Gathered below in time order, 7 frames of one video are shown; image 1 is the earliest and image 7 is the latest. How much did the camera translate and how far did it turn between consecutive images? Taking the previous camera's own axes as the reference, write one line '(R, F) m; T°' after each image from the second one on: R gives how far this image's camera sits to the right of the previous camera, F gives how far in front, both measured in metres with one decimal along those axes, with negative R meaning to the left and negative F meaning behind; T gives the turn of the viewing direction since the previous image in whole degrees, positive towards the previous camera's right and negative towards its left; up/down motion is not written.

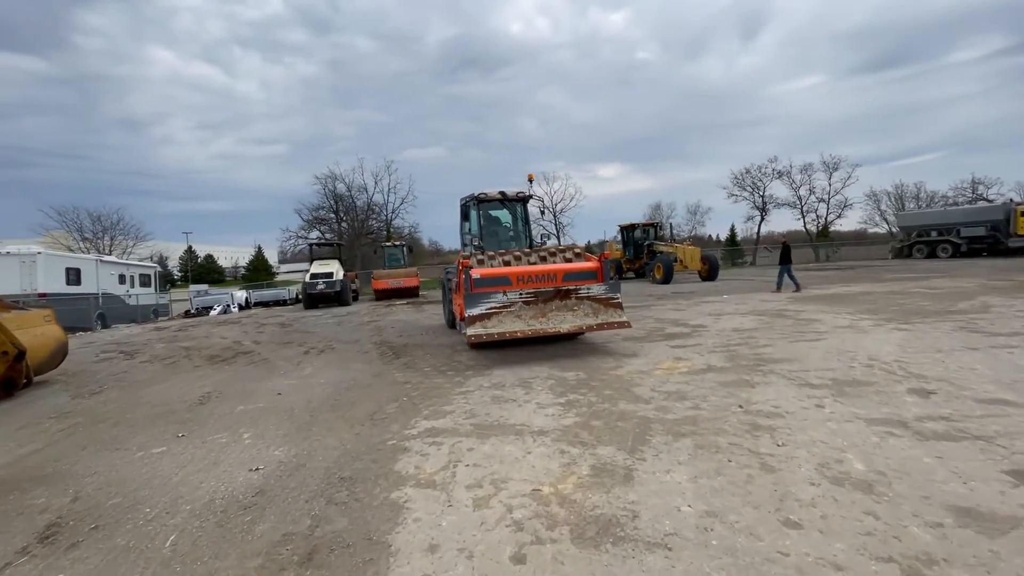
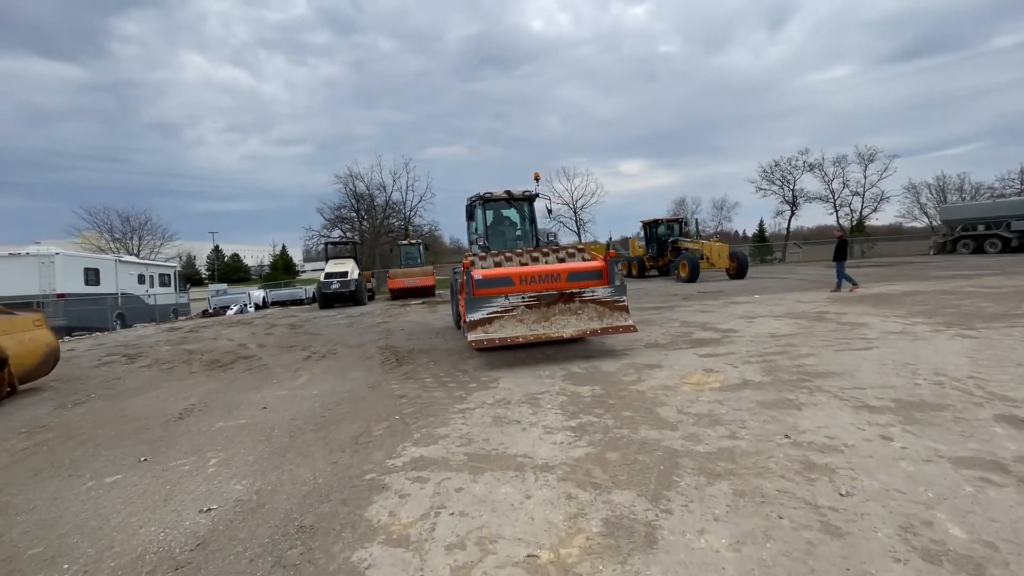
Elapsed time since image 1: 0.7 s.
(+0.2, +0.7) m; -3°
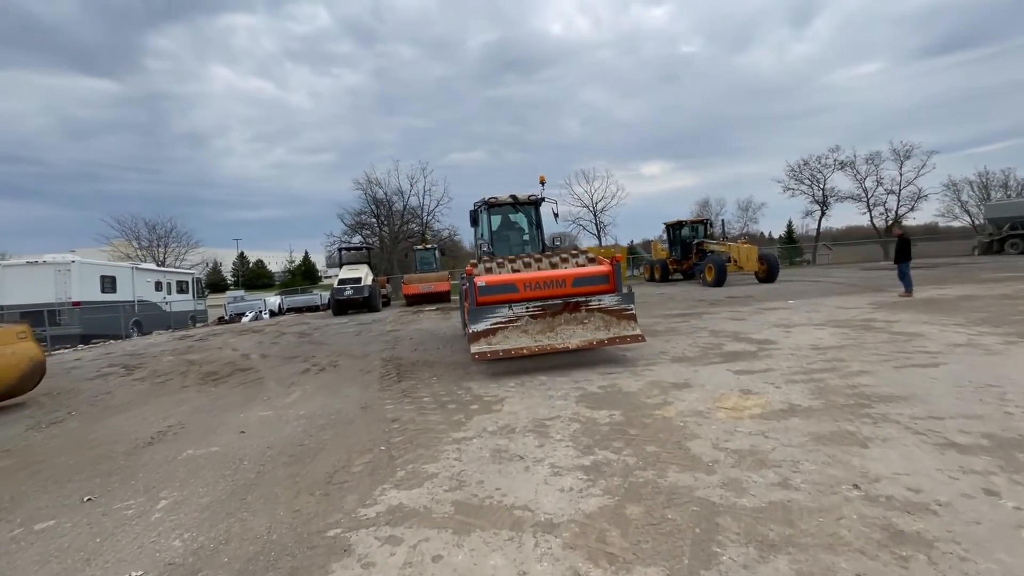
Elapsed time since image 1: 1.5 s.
(+0.2, +0.8) m; -2°
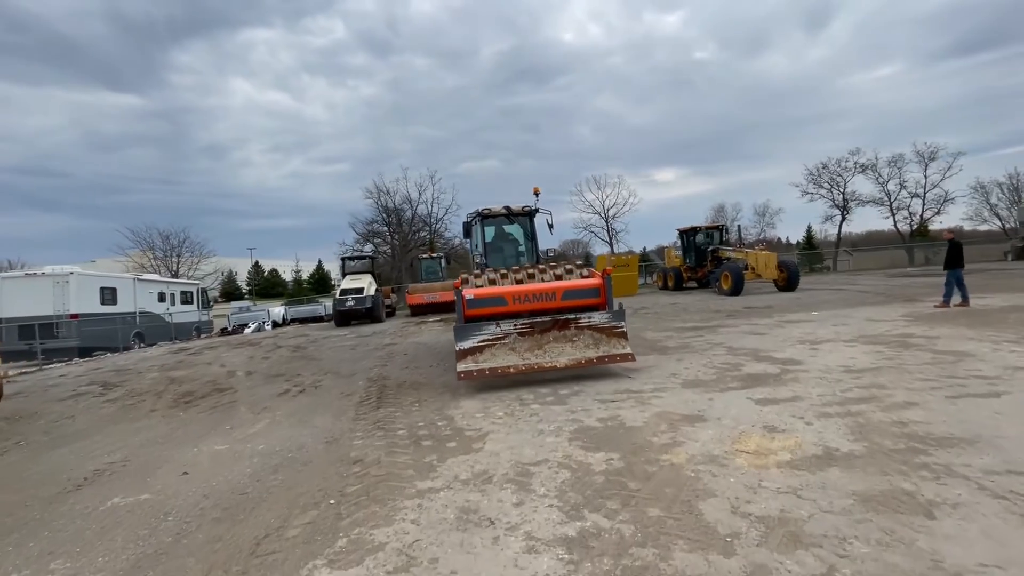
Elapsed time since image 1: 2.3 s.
(+0.3, +0.8) m; -2°
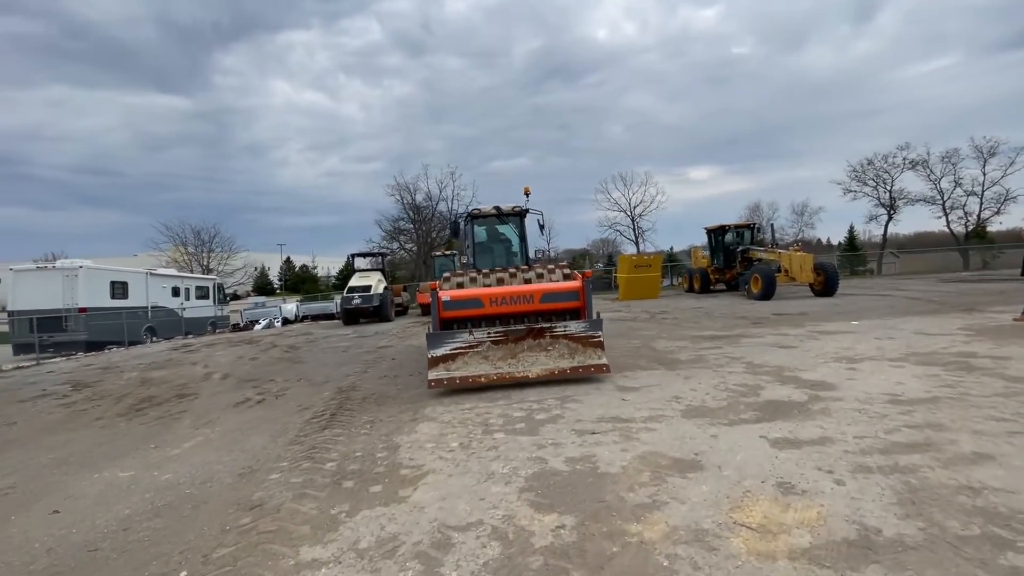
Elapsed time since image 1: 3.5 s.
(+0.7, +1.1) m; -3°
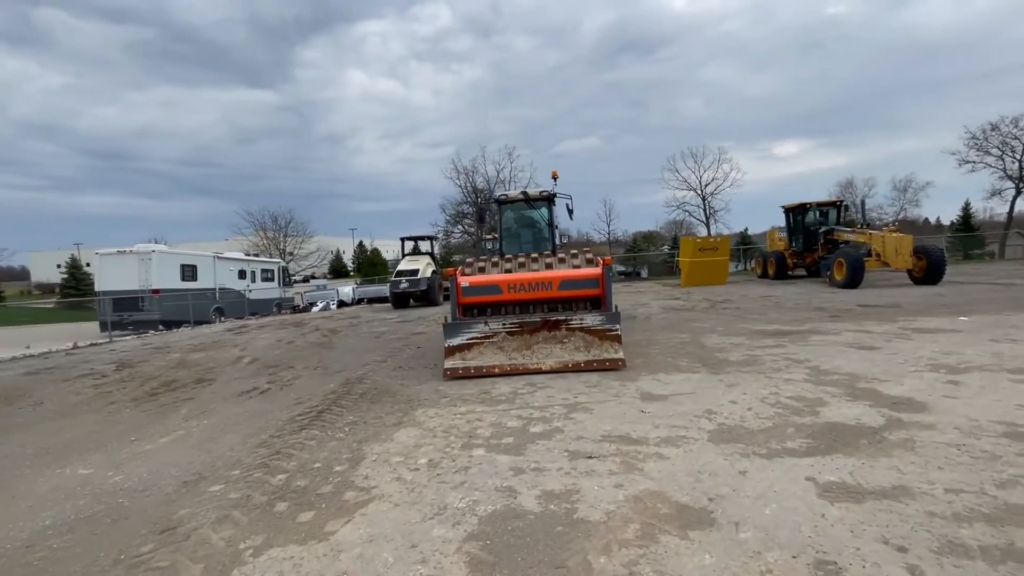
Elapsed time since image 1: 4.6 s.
(+0.8, +0.9) m; -8°
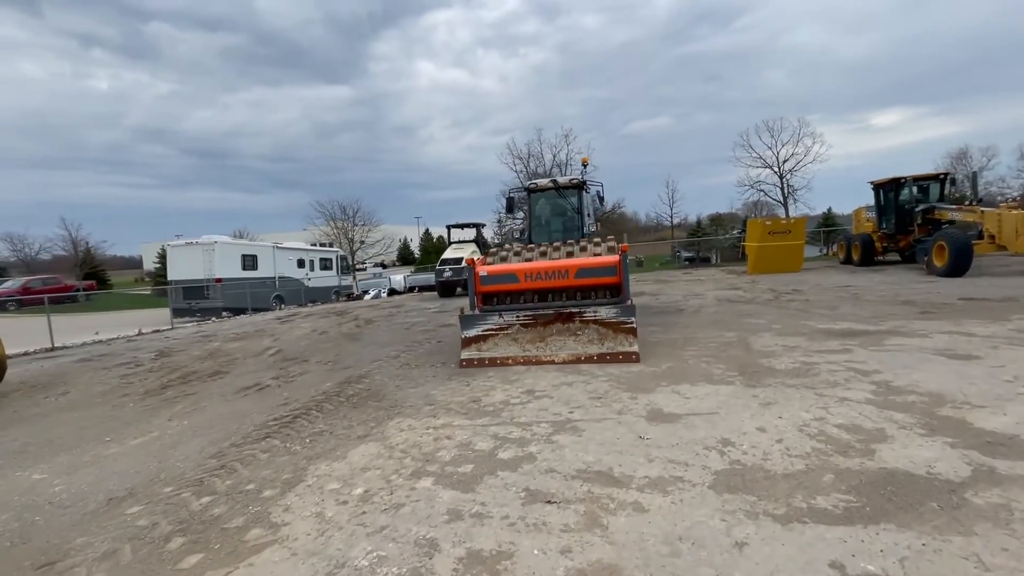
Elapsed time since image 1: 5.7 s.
(+0.9, +0.9) m; -8°
